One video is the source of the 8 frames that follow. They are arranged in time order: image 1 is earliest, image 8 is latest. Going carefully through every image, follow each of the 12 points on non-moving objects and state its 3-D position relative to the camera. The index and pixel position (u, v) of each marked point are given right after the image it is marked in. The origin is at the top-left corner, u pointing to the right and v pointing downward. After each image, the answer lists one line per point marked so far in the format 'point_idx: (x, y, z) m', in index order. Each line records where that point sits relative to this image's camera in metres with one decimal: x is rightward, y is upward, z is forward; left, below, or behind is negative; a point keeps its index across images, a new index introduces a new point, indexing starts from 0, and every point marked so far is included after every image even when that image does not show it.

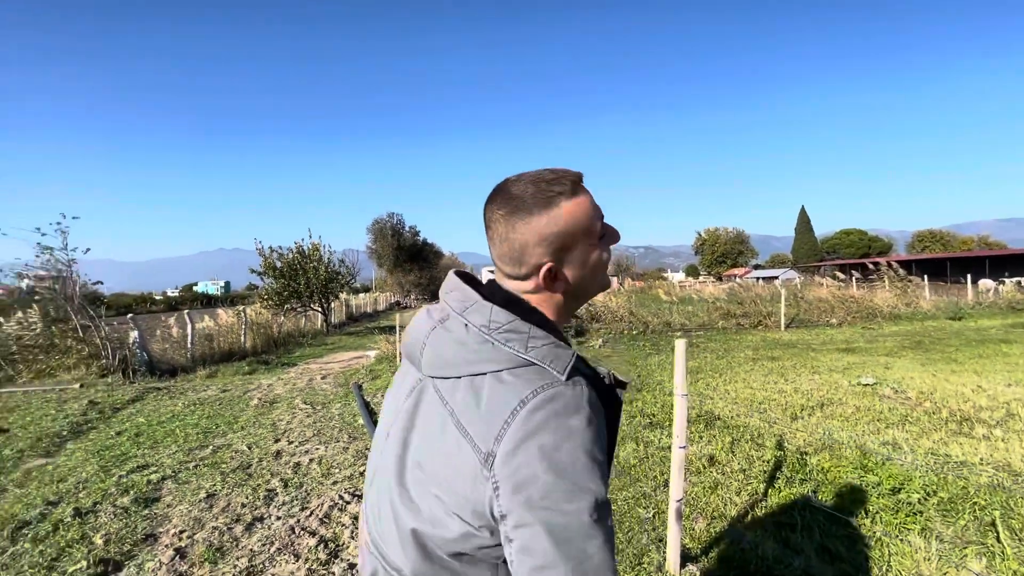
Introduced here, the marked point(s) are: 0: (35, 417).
0: (-6.3, -1.7, +6.3) m
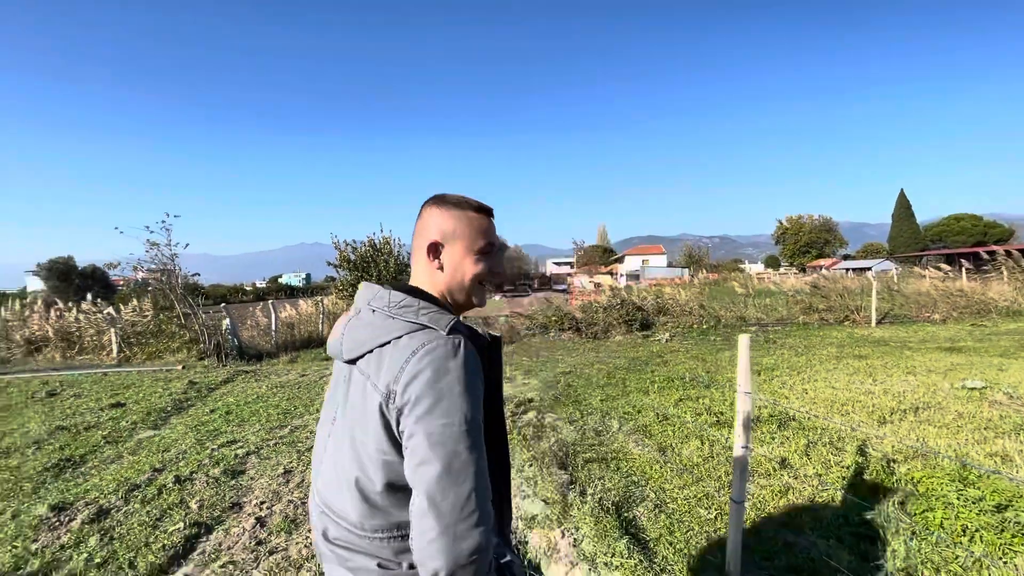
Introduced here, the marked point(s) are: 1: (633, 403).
0: (-5.4, -1.6, +7.1) m
1: (+1.5, -1.4, +5.7) m
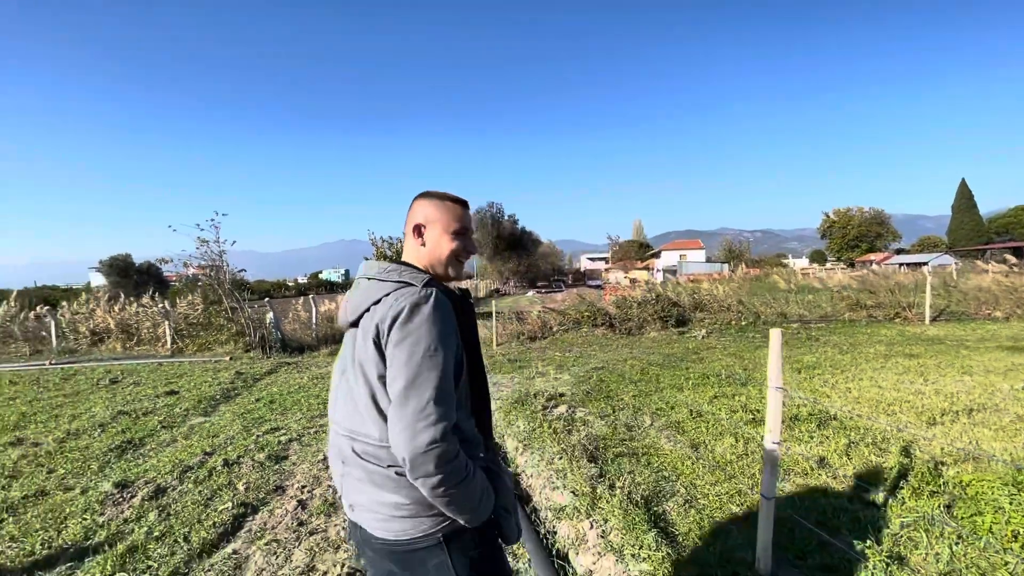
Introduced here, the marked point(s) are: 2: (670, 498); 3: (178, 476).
0: (-4.9, -1.5, +7.5) m
1: (+1.8, -1.3, +5.7) m
2: (+1.0, -1.4, +3.2) m
3: (-2.7, -1.5, +3.9) m
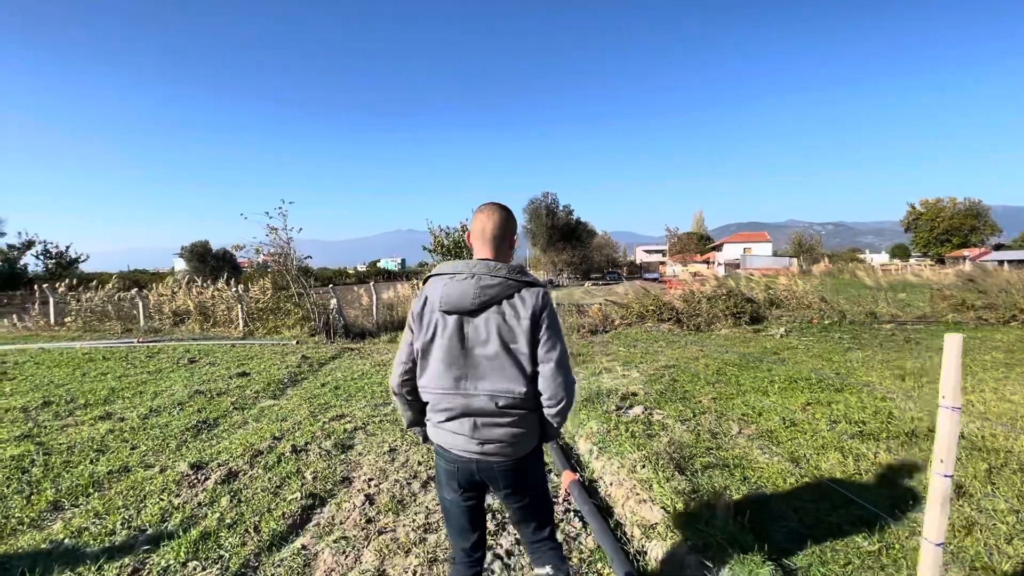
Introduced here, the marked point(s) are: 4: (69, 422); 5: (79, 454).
0: (-3.9, -1.3, +7.7) m
1: (+2.6, -1.3, +5.2) m
2: (+1.5, -1.4, +2.8) m
3: (-2.1, -1.4, +3.9) m
4: (-4.7, -1.4, +5.1) m
5: (-3.7, -1.4, +4.1) m
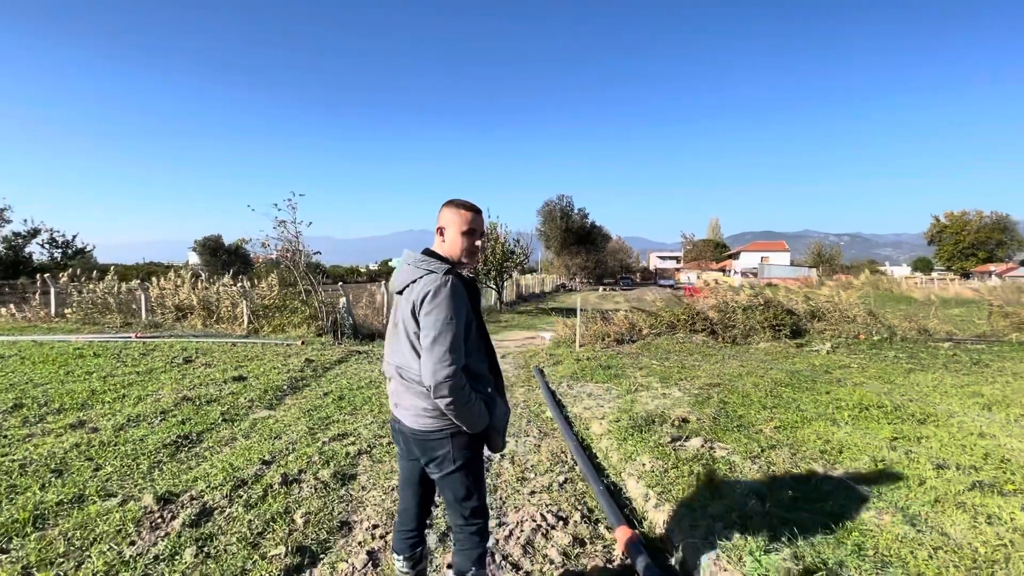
0: (-3.6, -1.2, +7.1) m
1: (+2.9, -1.4, +4.4) m
2: (+1.8, -1.4, +2.0) m
3: (-1.9, -1.4, +3.2) m
4: (-4.4, -1.3, +4.5) m
5: (-3.5, -1.4, +3.5) m
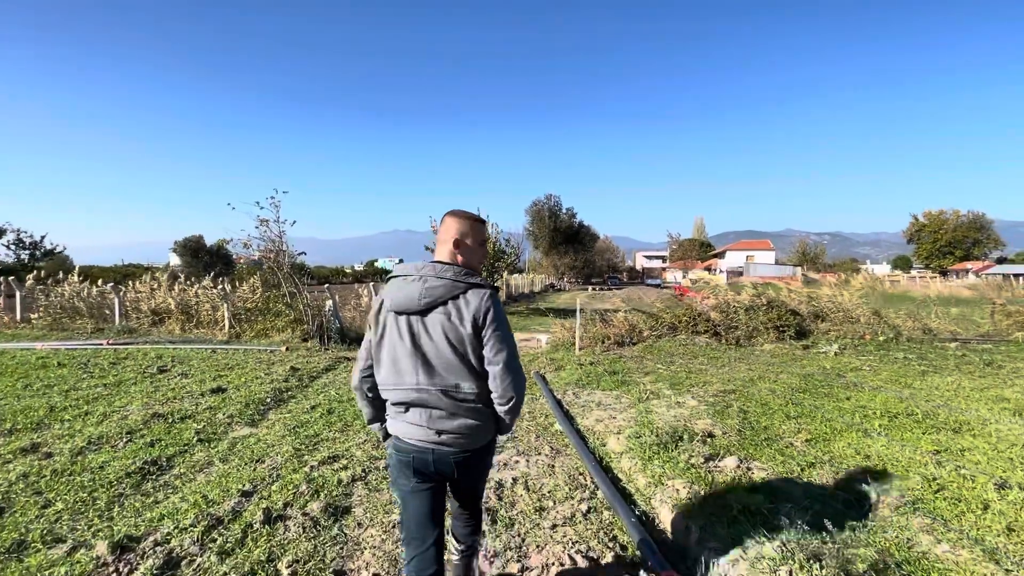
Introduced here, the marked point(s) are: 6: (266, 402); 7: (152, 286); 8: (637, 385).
0: (-3.6, -1.2, +6.5) m
1: (+3.0, -1.4, +4.0) m
2: (+1.9, -1.4, +1.6) m
3: (-1.8, -1.4, +2.7) m
4: (-4.4, -1.4, +3.9) m
5: (-3.4, -1.4, +2.9) m
6: (-2.8, -1.3, +5.4) m
7: (-9.2, +0.1, +12.2) m
8: (+1.7, -1.3, +6.3) m
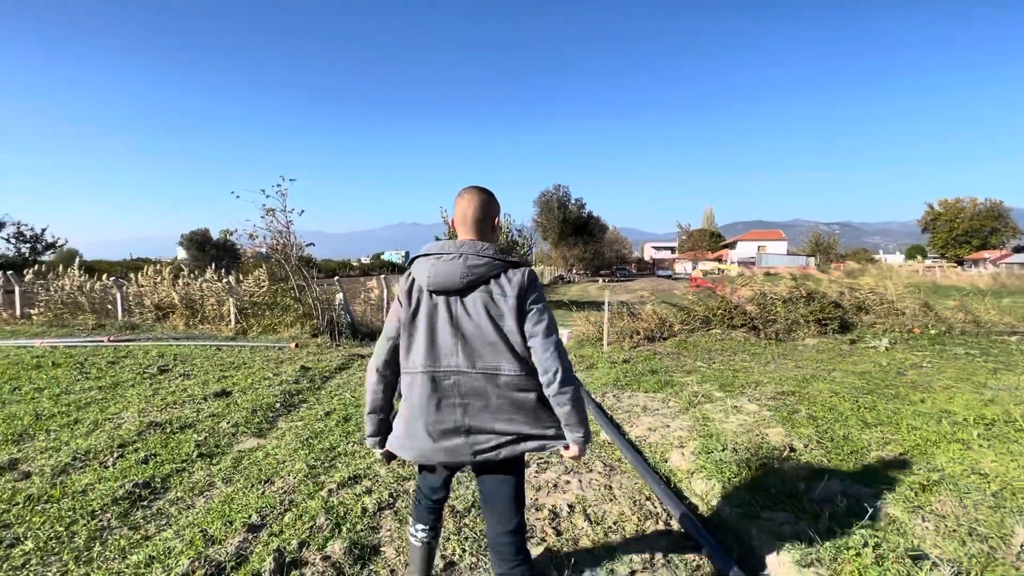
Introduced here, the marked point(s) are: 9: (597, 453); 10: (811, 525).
0: (-3.2, -1.2, +6.0) m
1: (+3.3, -1.3, +3.4) m
2: (+2.2, -1.4, +1.0) m
3: (-1.4, -1.4, +2.2) m
4: (-4.0, -1.3, +3.4) m
5: (-3.0, -1.4, +2.4) m
6: (-2.4, -1.2, +4.9) m
7: (-8.7, +0.2, +11.7) m
8: (+2.0, -1.2, +5.8) m
9: (+0.7, -1.4, +3.9) m
10: (+1.6, -1.3, +2.6) m
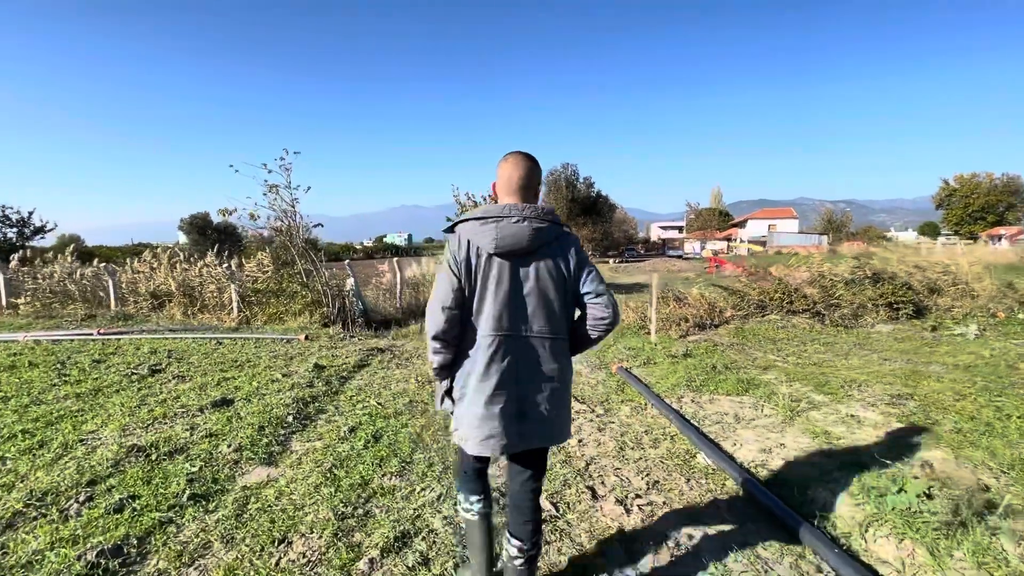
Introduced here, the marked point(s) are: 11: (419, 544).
0: (-2.7, -1.0, +5.1) m
1: (+3.8, -1.2, +2.5) m
2: (+2.8, -1.4, +0.1) m
3: (-0.9, -1.4, +1.3) m
4: (-3.5, -1.3, +2.5) m
5: (-2.5, -1.4, +1.5) m
6: (-1.9, -1.1, +4.0) m
7: (-8.2, +0.5, +10.8) m
8: (+2.6, -1.0, +4.8) m
9: (+1.2, -1.3, +3.0) m
10: (+2.1, -1.2, +1.7) m
11: (-0.5, -1.3, +2.4) m
